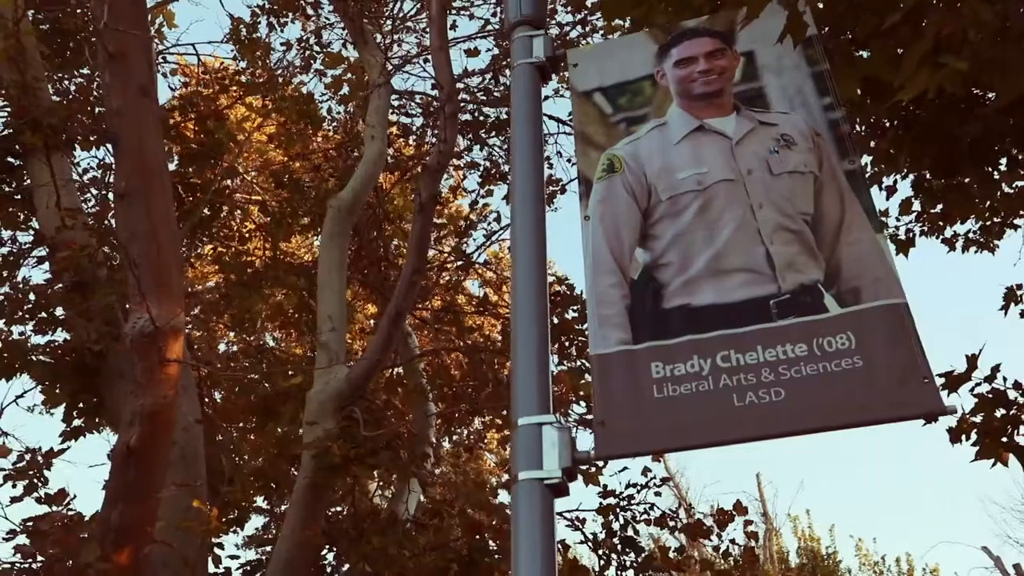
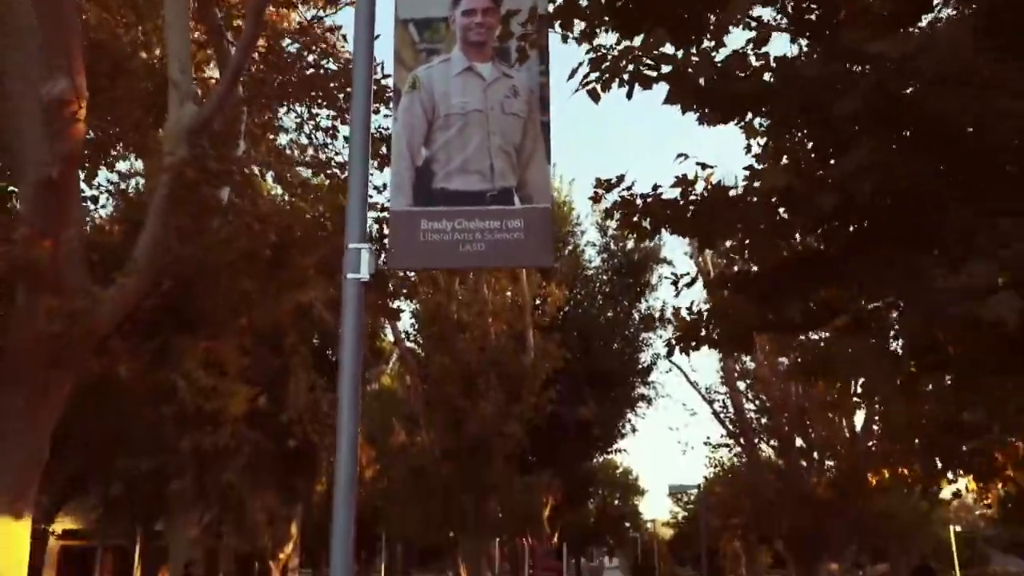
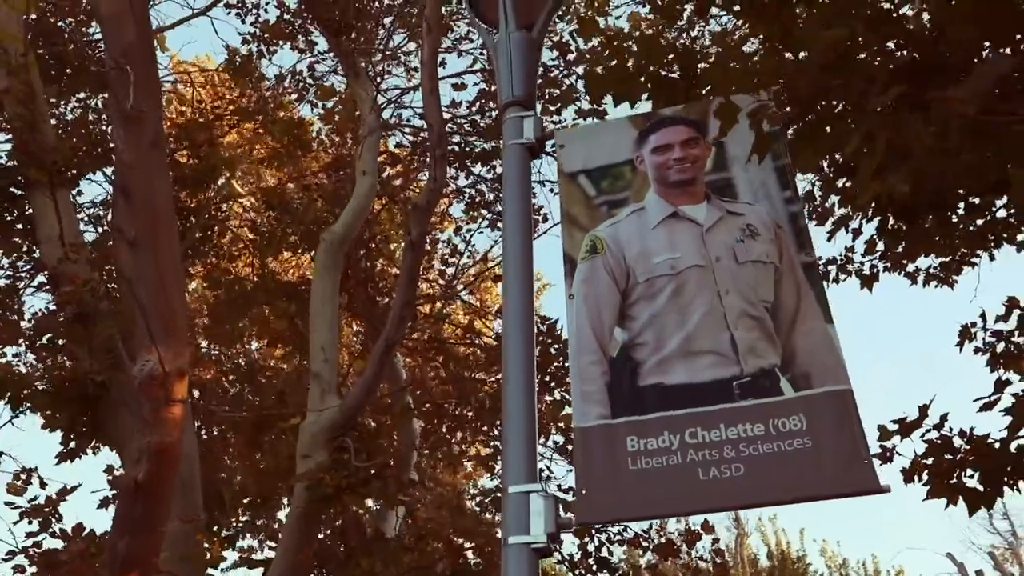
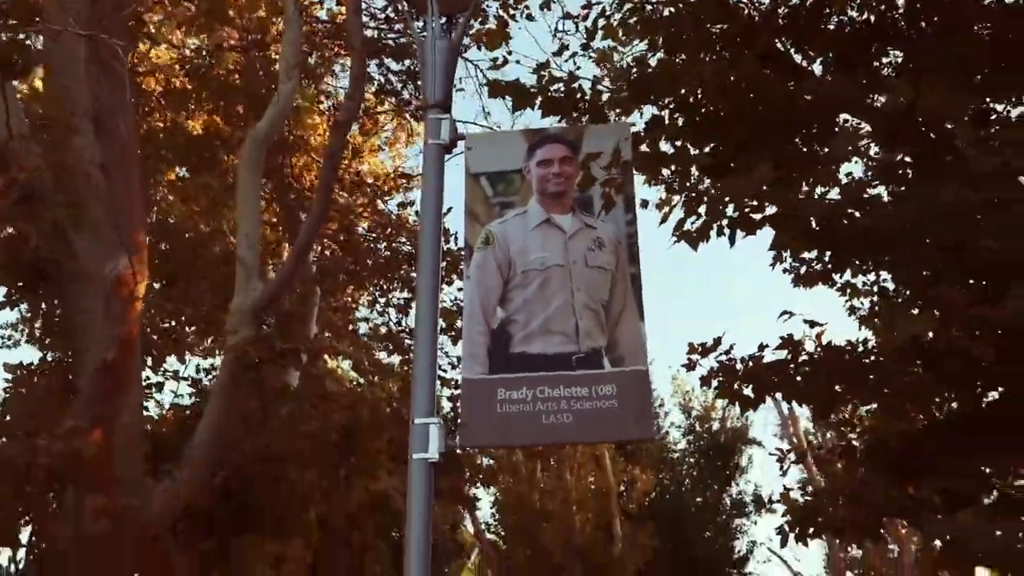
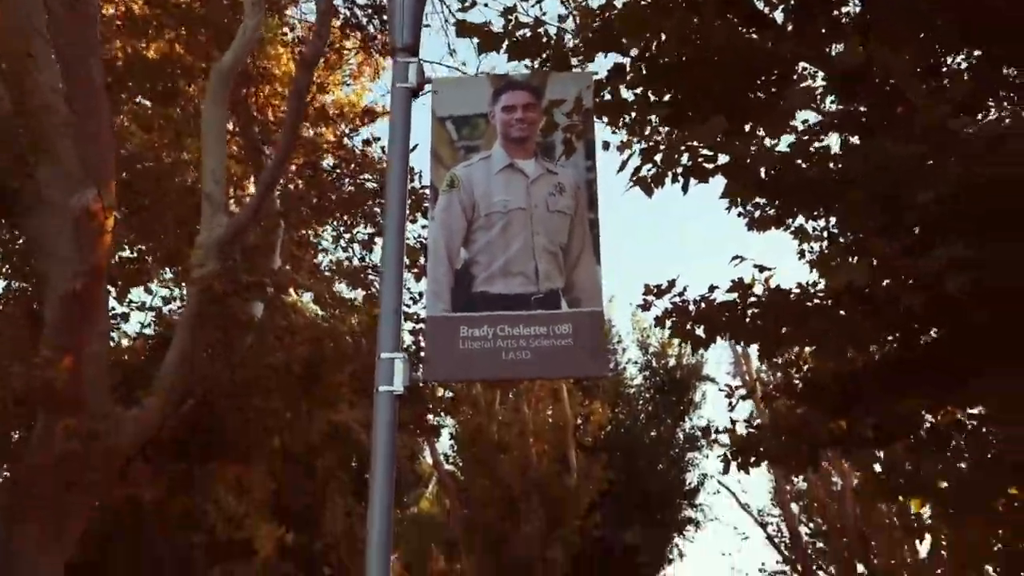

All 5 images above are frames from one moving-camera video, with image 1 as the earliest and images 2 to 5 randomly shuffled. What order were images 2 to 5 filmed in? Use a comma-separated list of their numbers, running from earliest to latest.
3, 4, 5, 2
